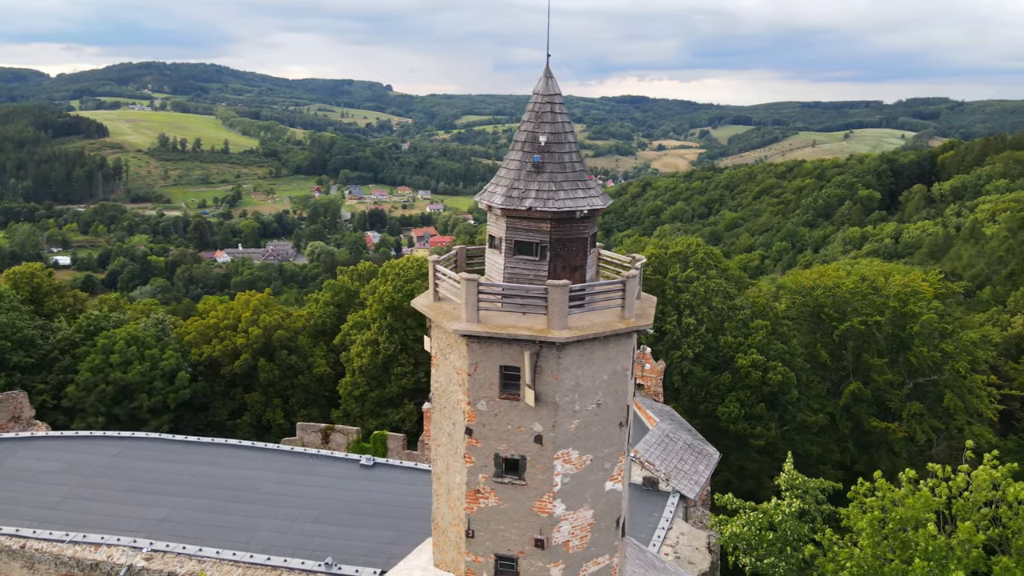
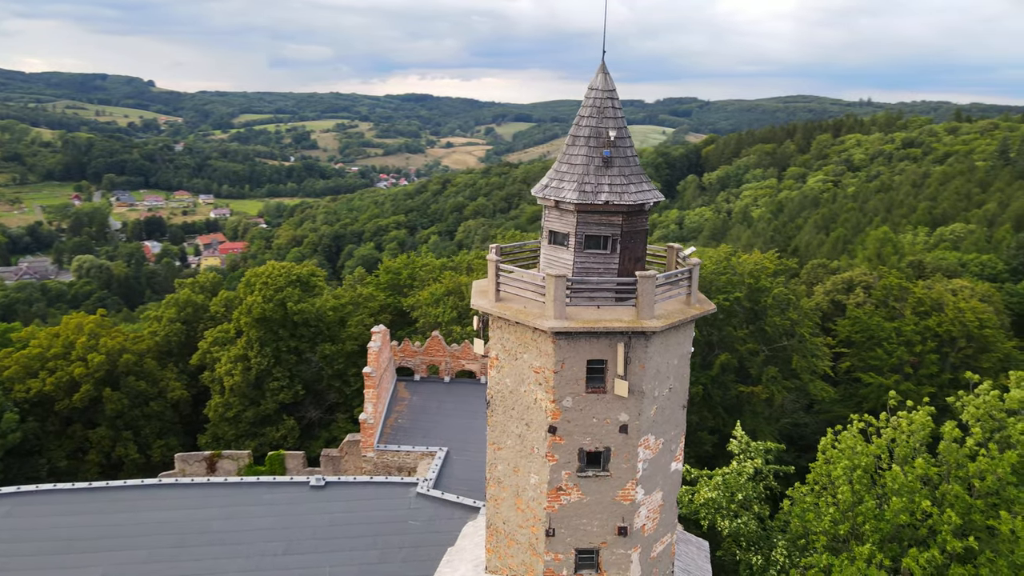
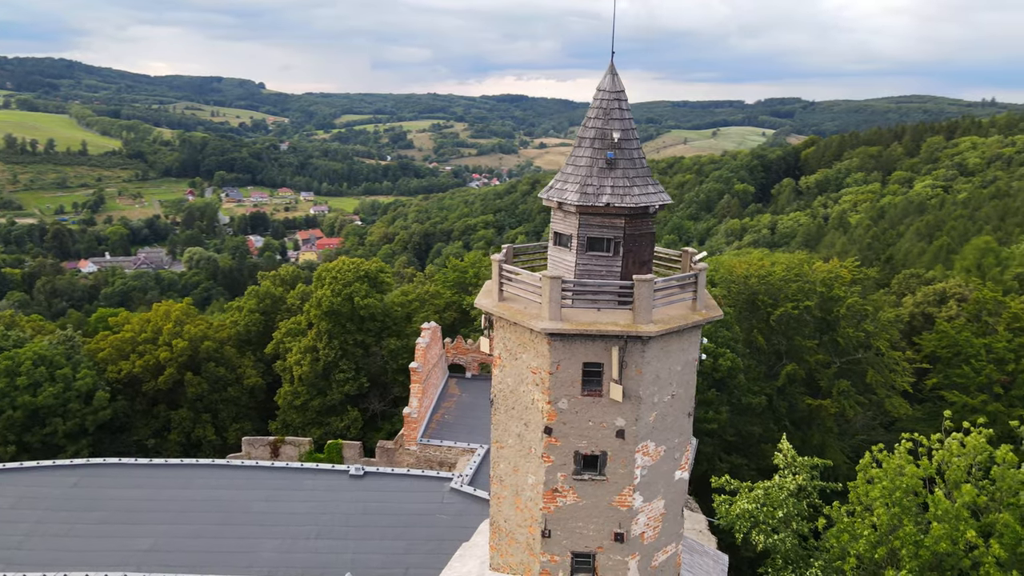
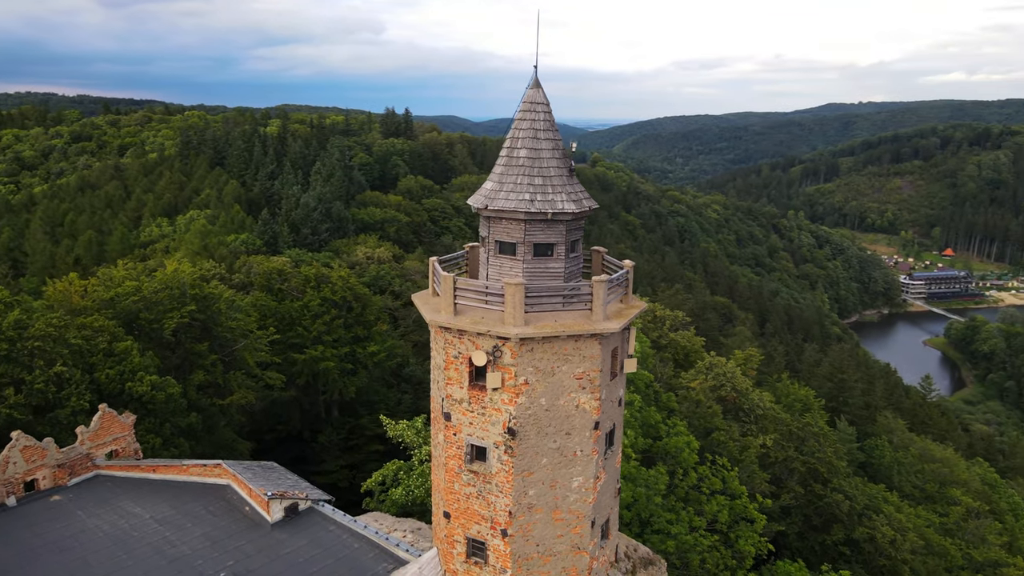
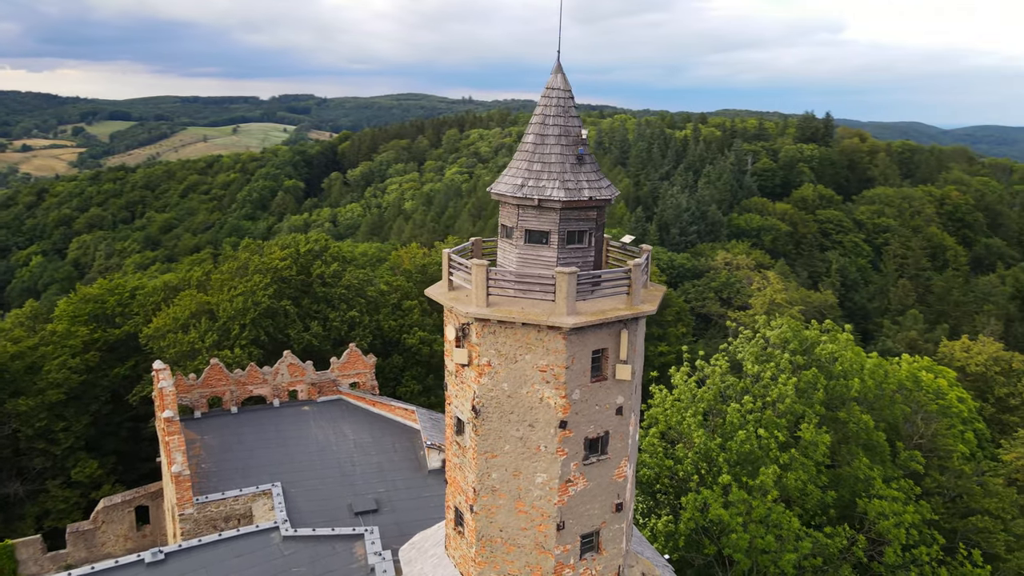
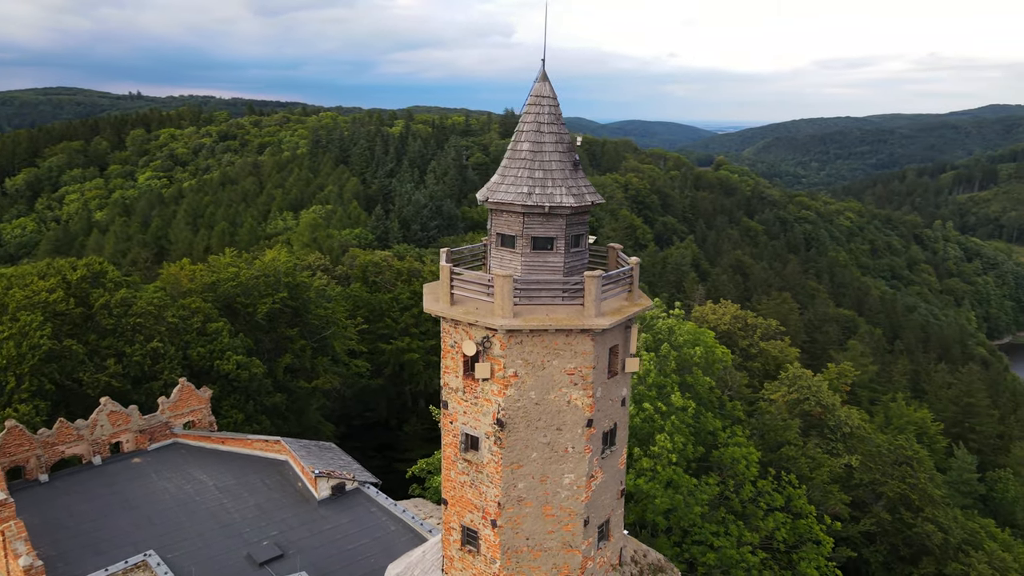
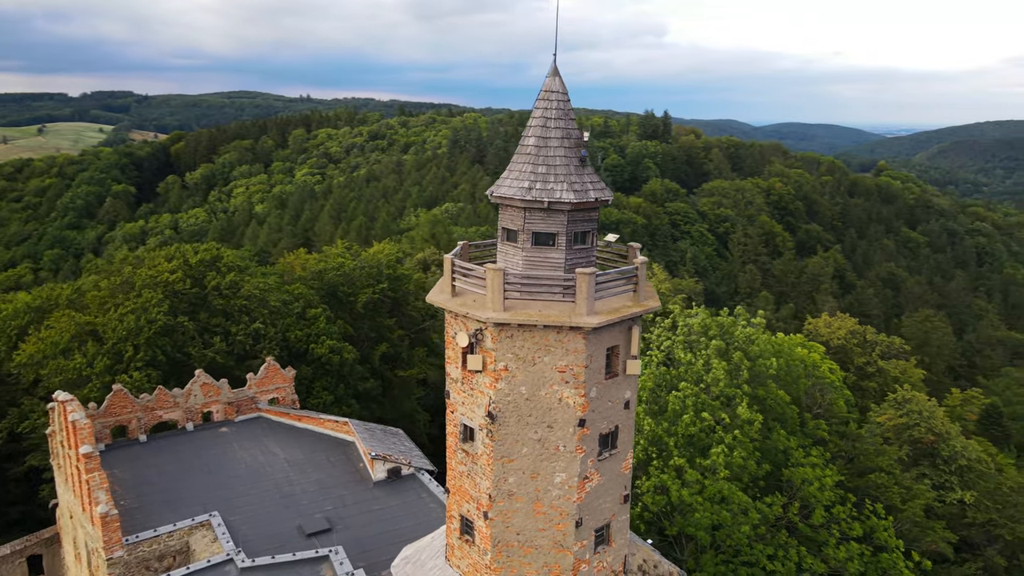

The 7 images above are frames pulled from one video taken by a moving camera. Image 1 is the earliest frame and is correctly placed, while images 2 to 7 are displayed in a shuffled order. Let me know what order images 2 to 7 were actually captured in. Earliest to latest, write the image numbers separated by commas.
3, 2, 5, 7, 6, 4
